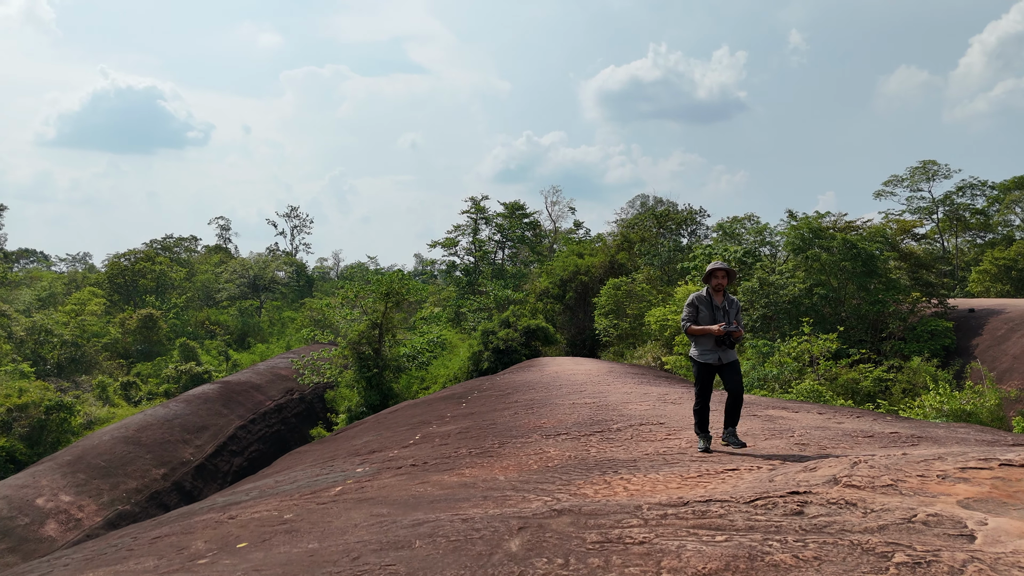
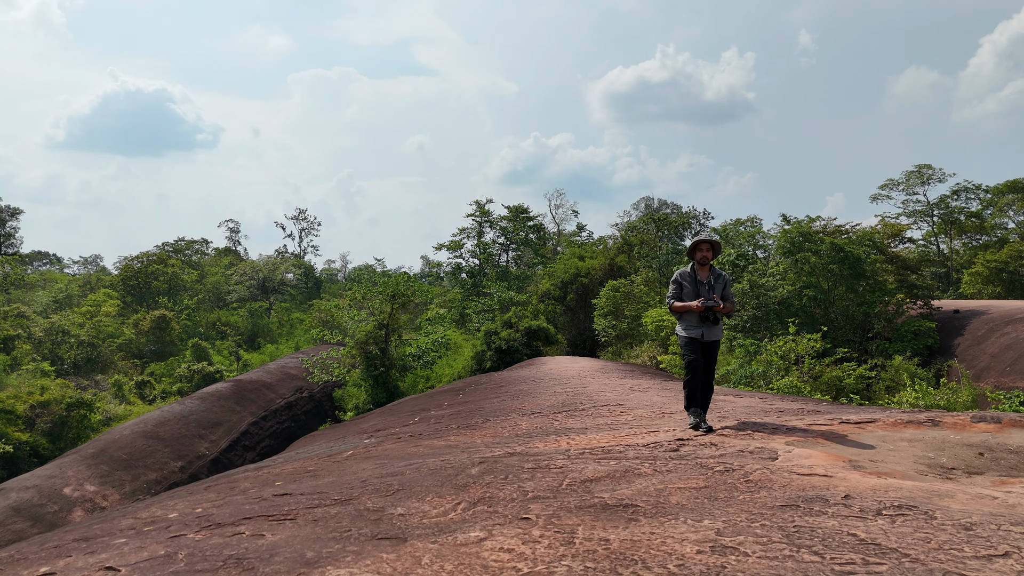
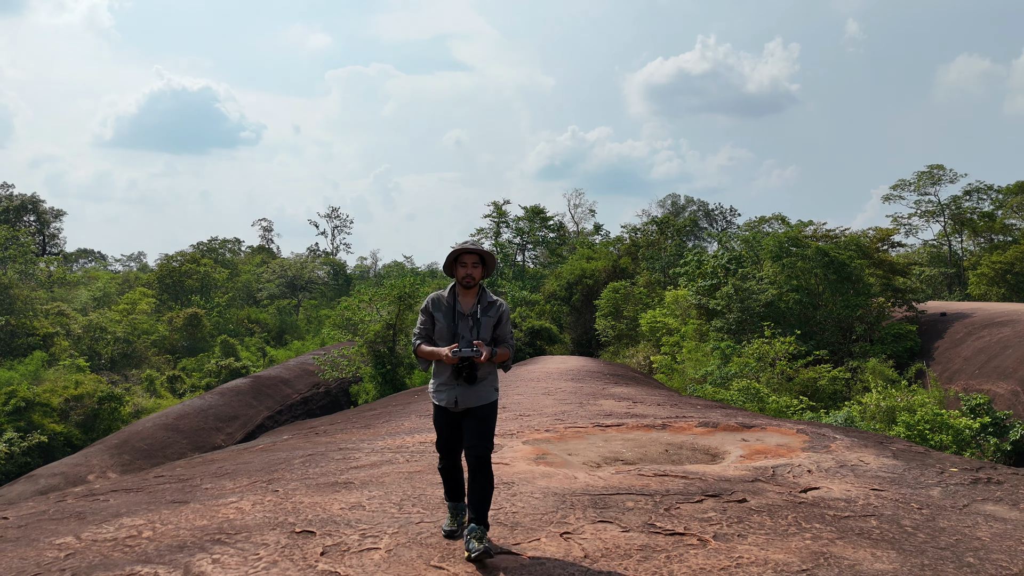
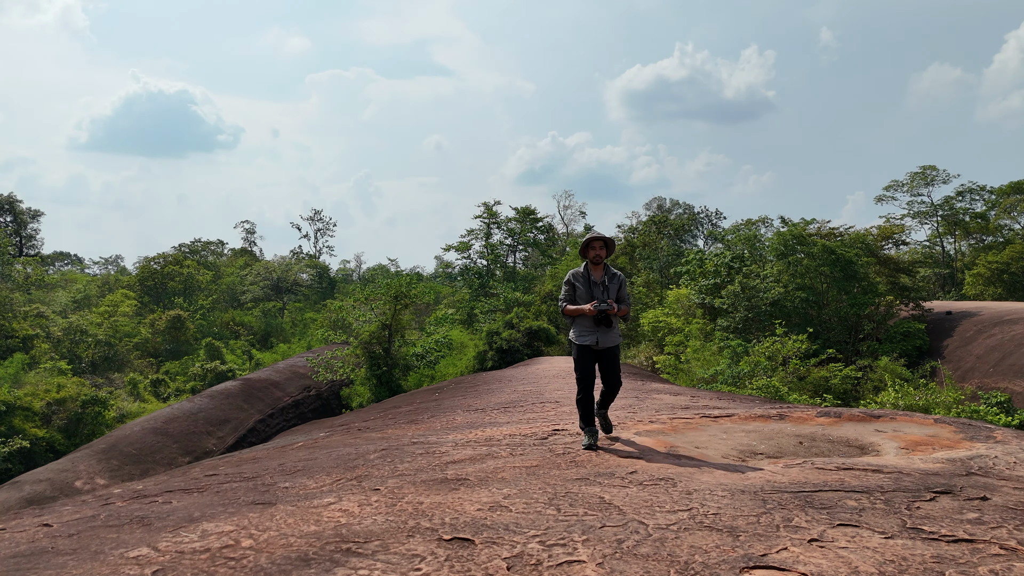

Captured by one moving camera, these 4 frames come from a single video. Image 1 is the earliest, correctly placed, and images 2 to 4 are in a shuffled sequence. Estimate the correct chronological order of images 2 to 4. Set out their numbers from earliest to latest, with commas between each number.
2, 4, 3
